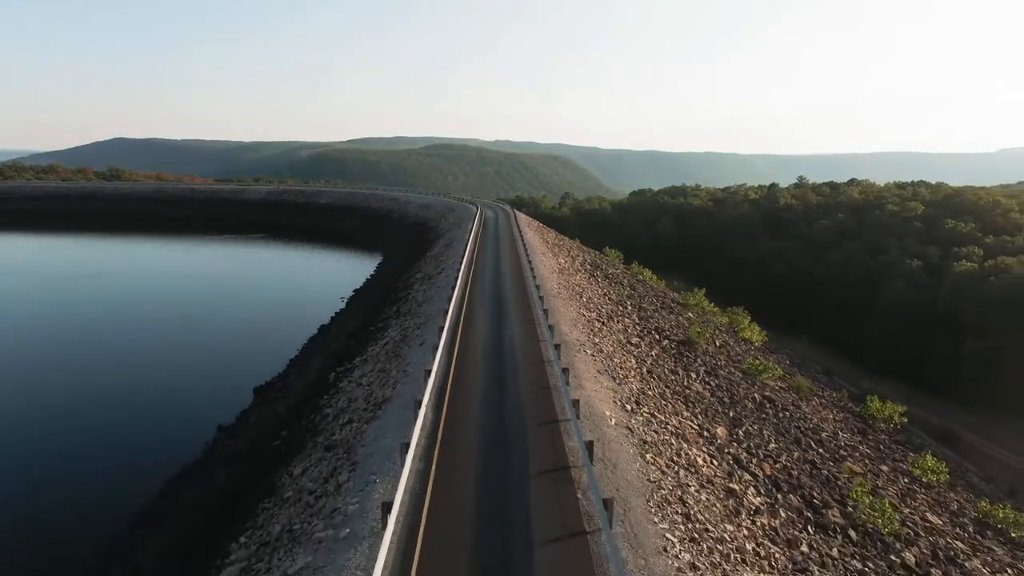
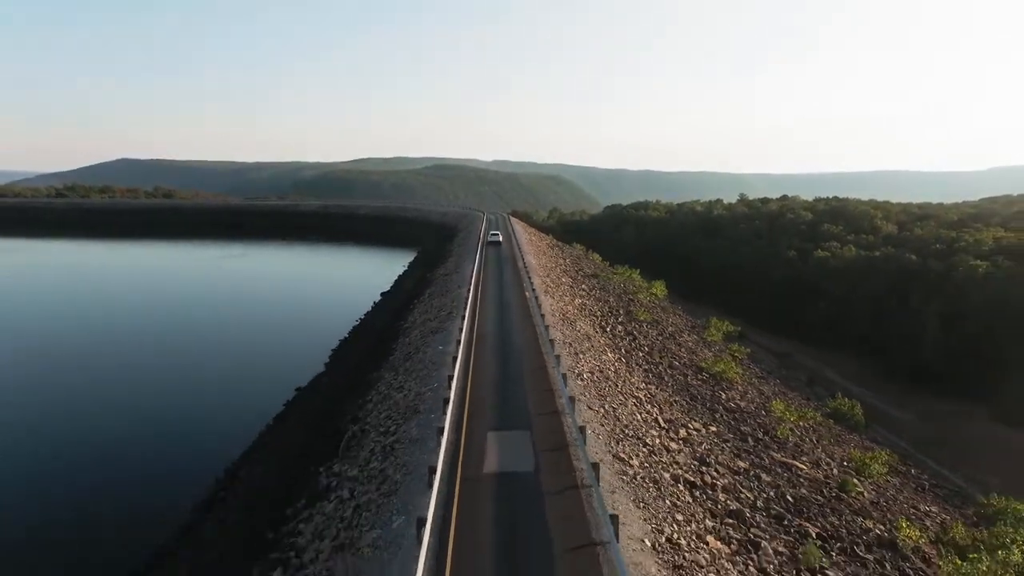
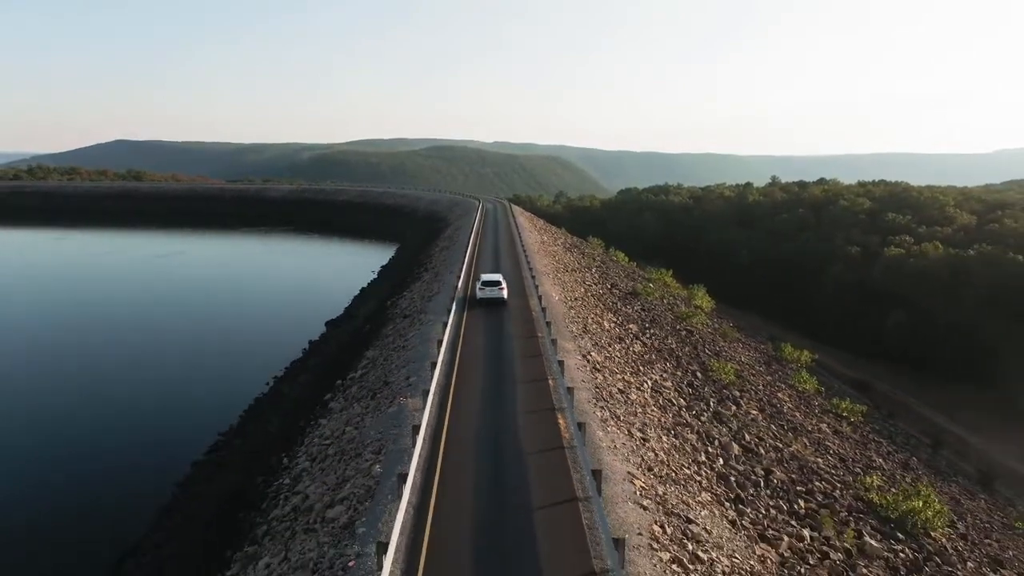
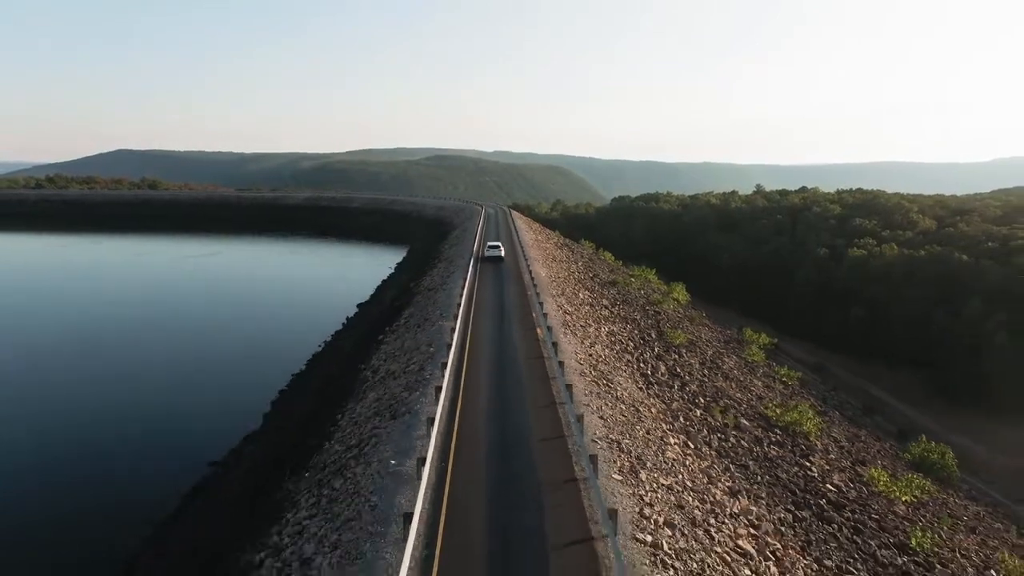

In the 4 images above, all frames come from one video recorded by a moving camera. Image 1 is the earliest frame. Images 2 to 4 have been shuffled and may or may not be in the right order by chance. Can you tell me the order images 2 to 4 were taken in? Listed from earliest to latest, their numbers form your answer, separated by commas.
3, 4, 2
